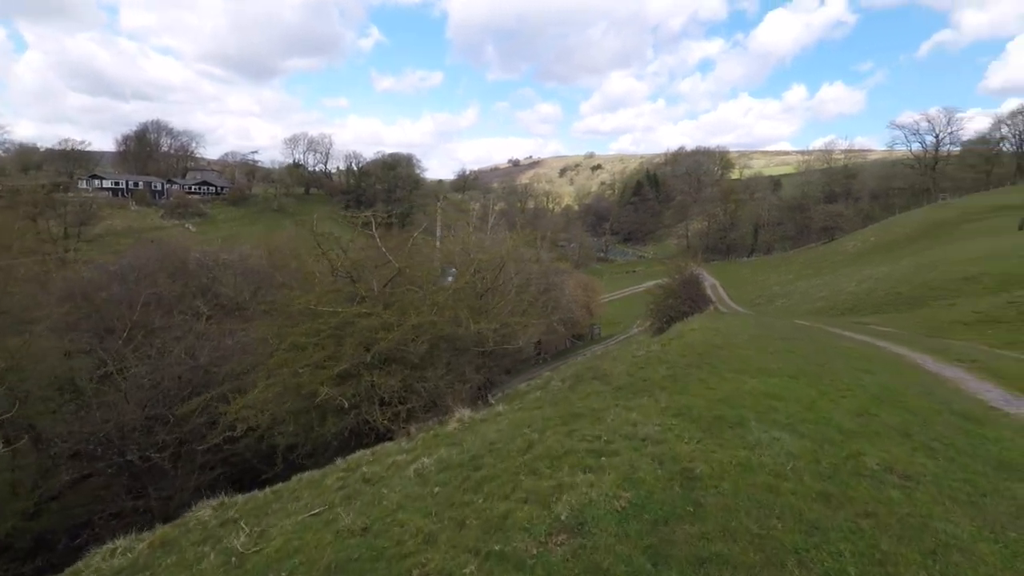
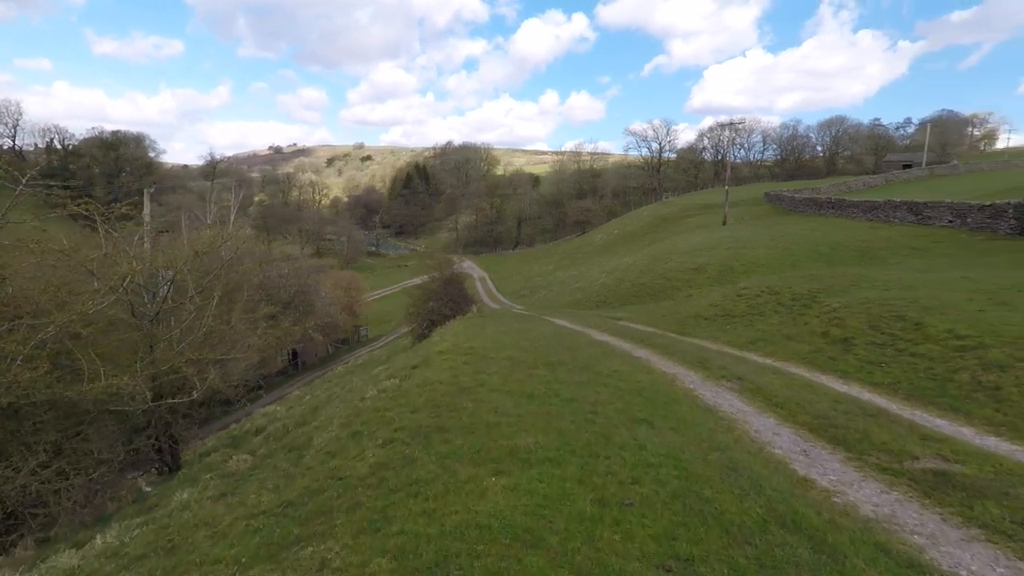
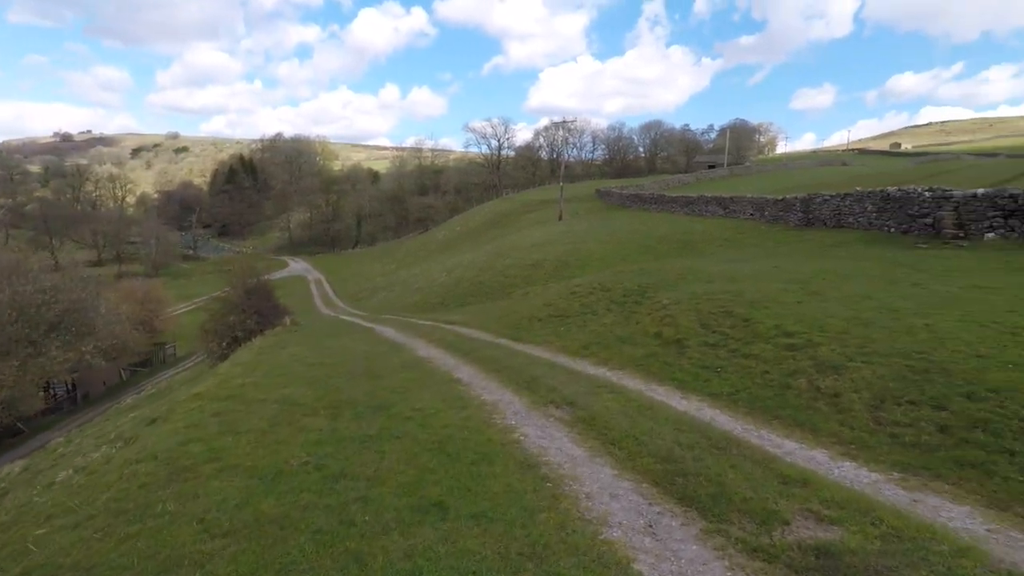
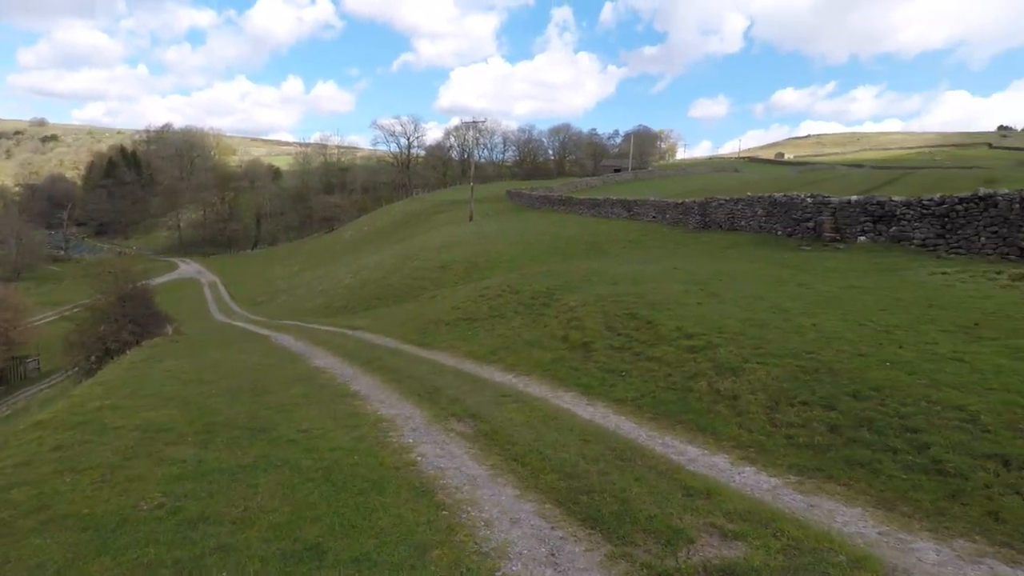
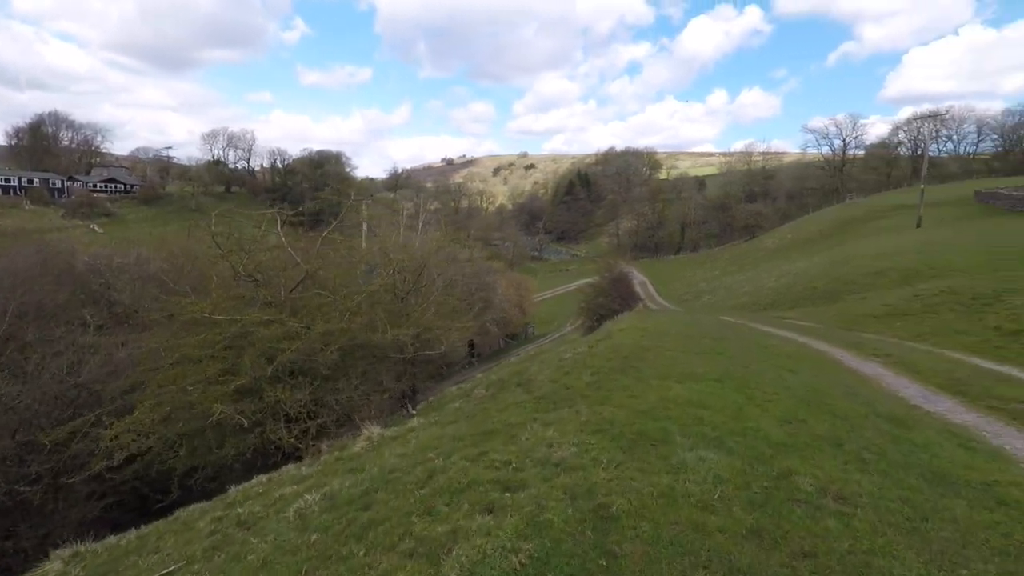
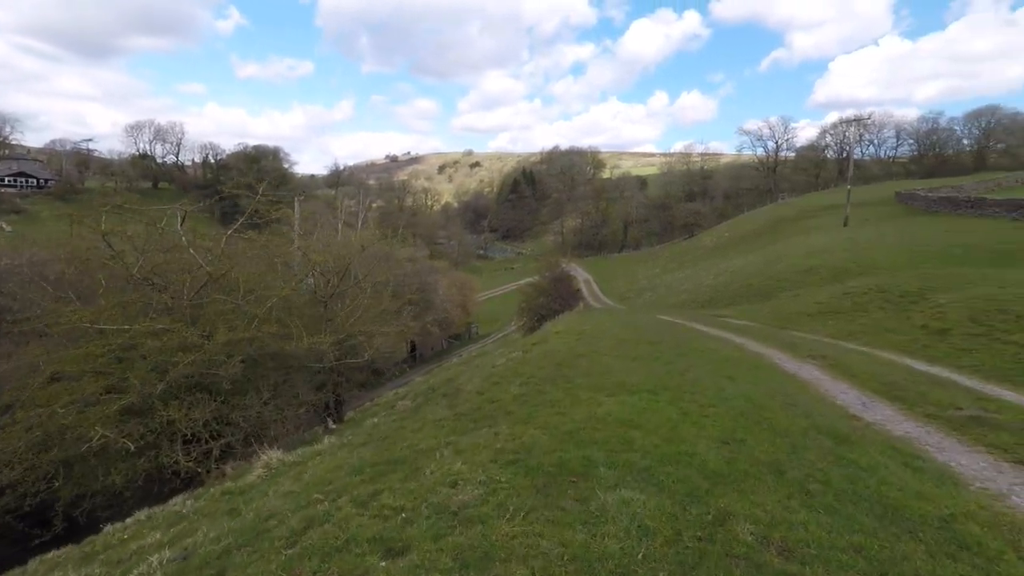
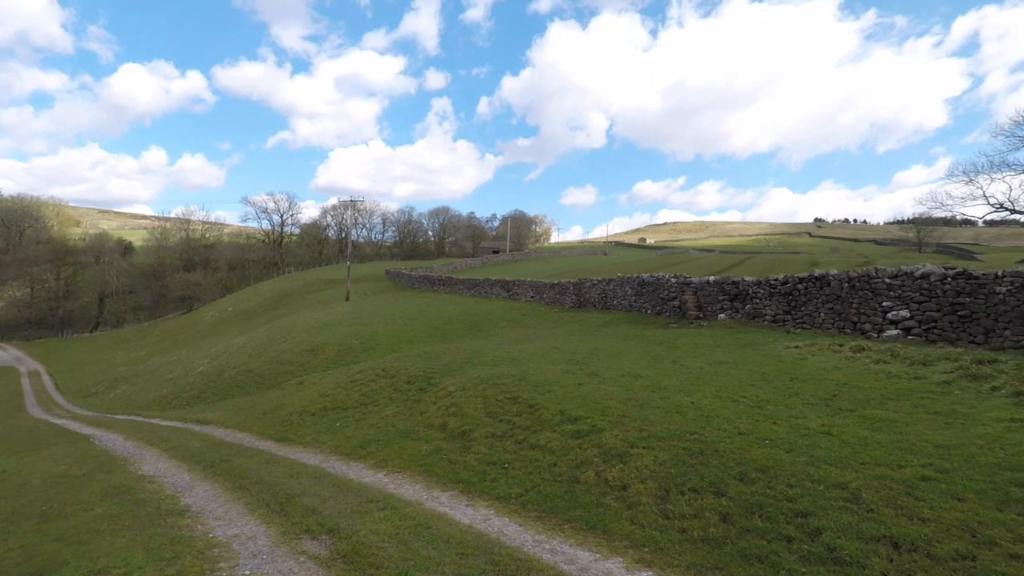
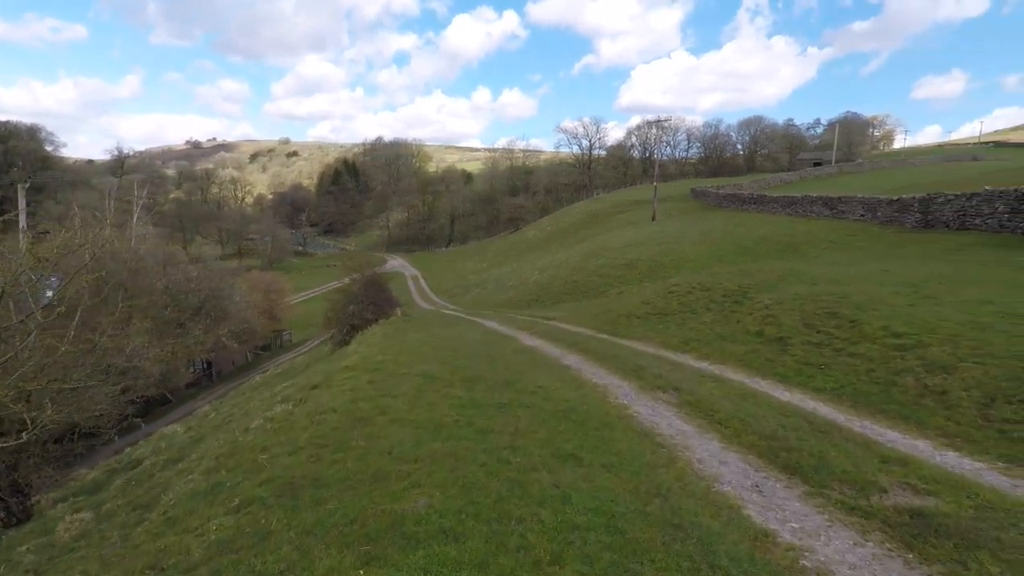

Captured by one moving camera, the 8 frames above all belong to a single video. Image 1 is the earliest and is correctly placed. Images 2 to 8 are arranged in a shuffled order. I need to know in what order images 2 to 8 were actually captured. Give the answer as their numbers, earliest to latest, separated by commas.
5, 6, 2, 8, 3, 4, 7
